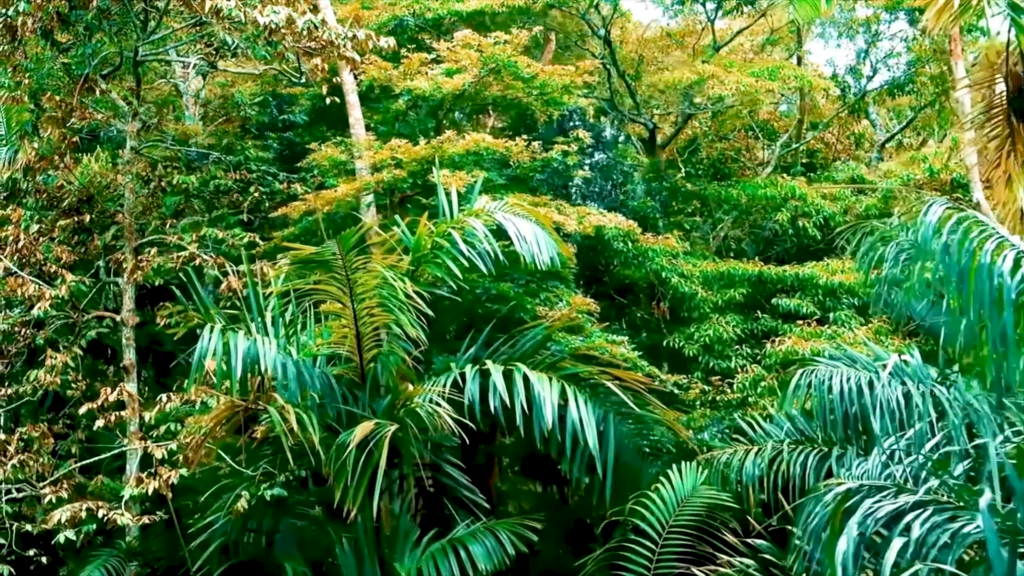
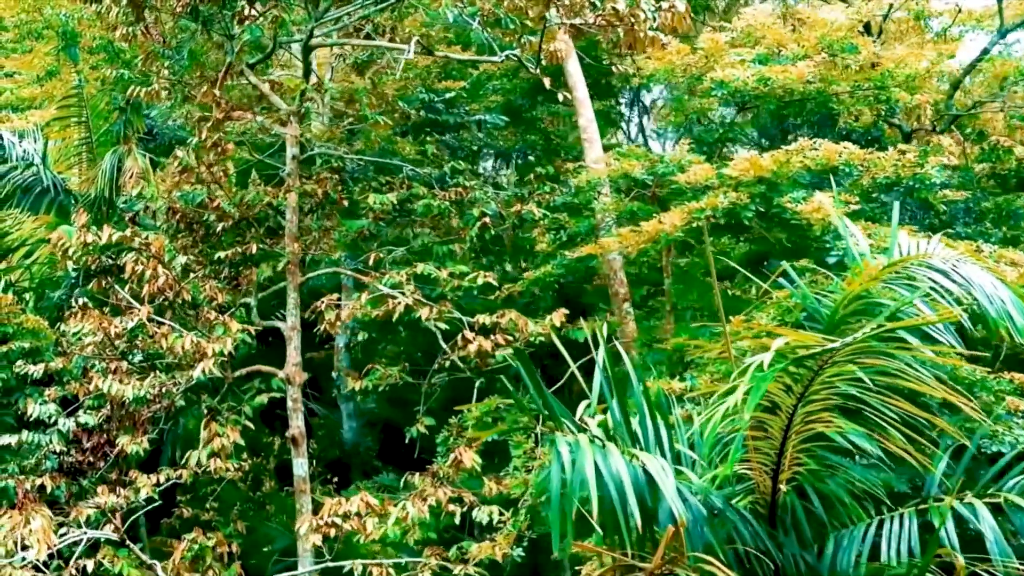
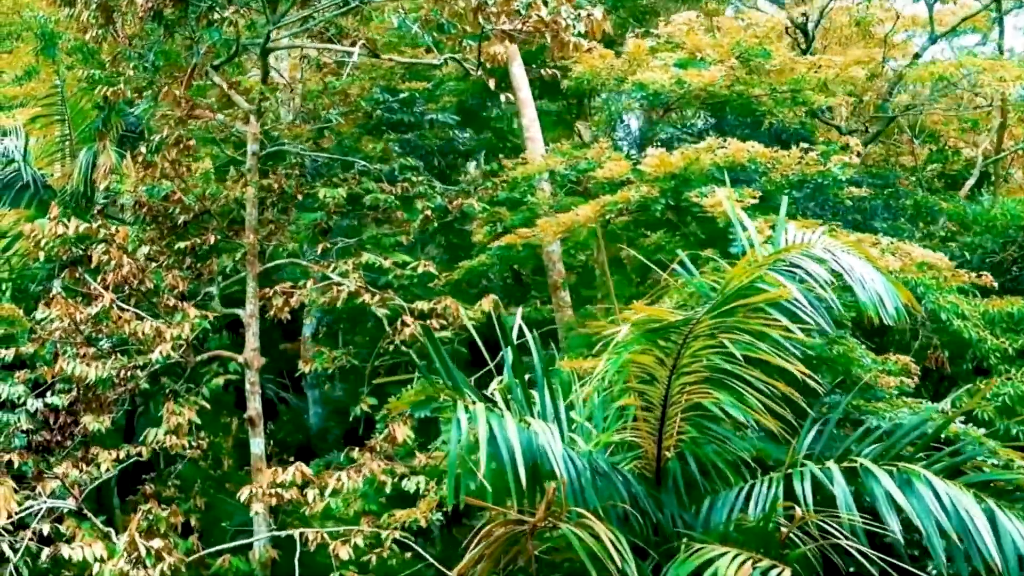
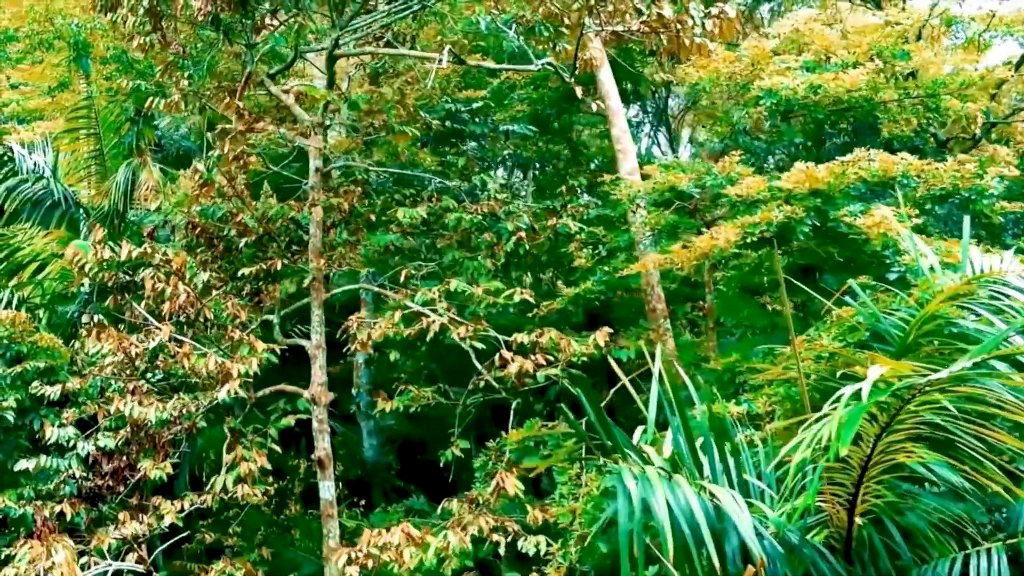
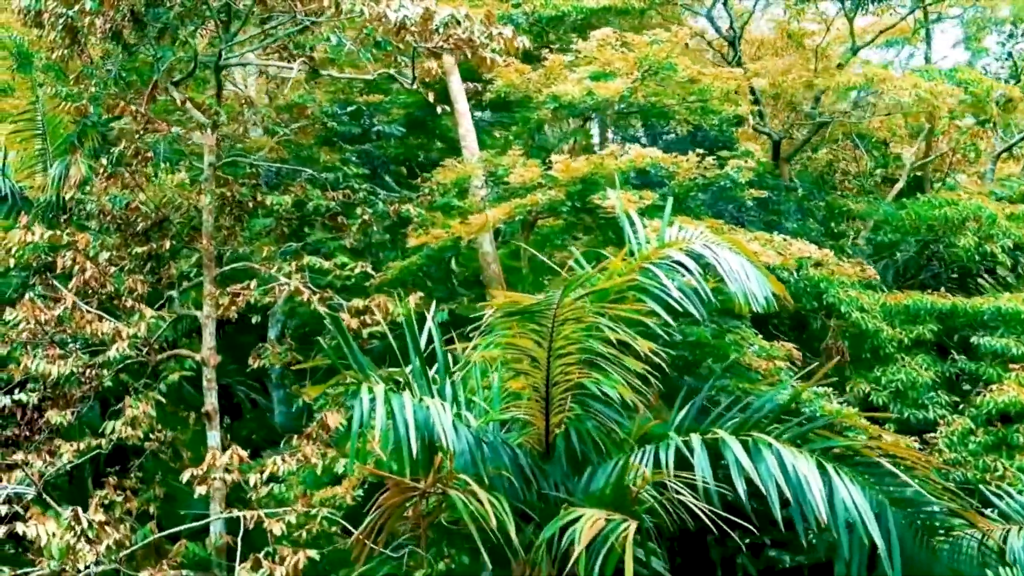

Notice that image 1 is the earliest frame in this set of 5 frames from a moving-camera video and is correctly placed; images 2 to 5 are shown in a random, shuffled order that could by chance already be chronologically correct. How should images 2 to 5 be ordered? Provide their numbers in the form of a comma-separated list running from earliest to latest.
5, 3, 2, 4
